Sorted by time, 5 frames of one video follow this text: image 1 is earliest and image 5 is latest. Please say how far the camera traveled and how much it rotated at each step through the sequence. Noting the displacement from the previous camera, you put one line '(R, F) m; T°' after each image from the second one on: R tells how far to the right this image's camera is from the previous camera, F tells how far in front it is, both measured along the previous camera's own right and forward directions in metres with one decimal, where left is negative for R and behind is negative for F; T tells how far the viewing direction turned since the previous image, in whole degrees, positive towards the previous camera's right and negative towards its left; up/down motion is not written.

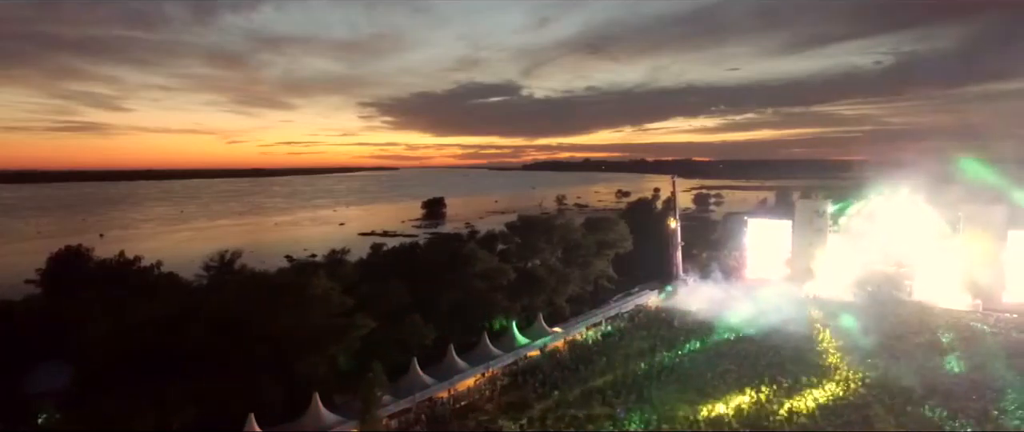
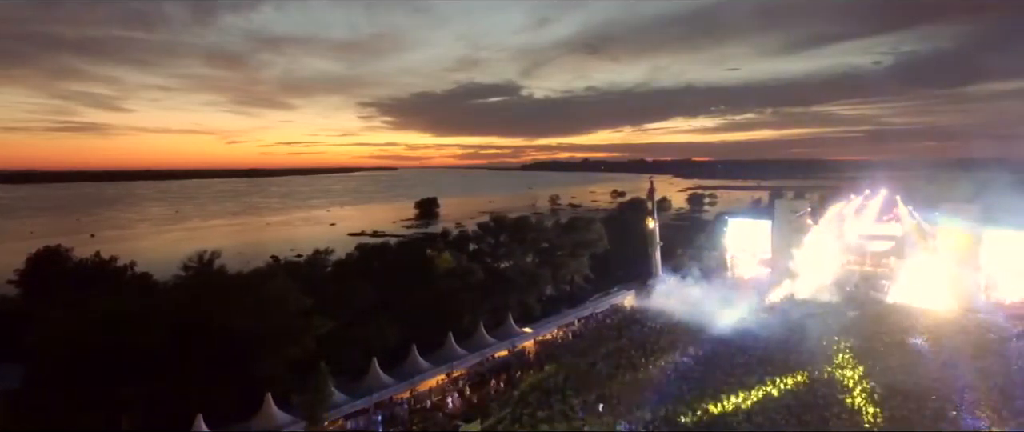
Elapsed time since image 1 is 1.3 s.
(+0.8, 0.0) m; 0°
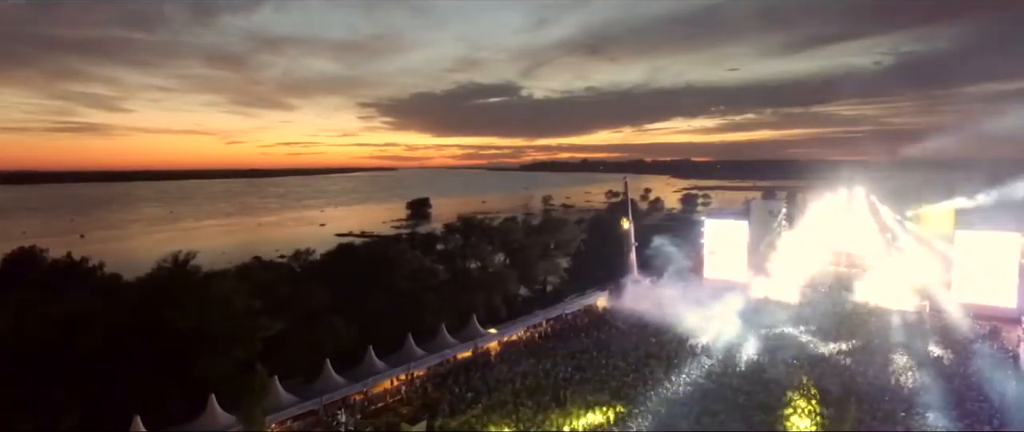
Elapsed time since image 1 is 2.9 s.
(+1.0, 0.0) m; 0°
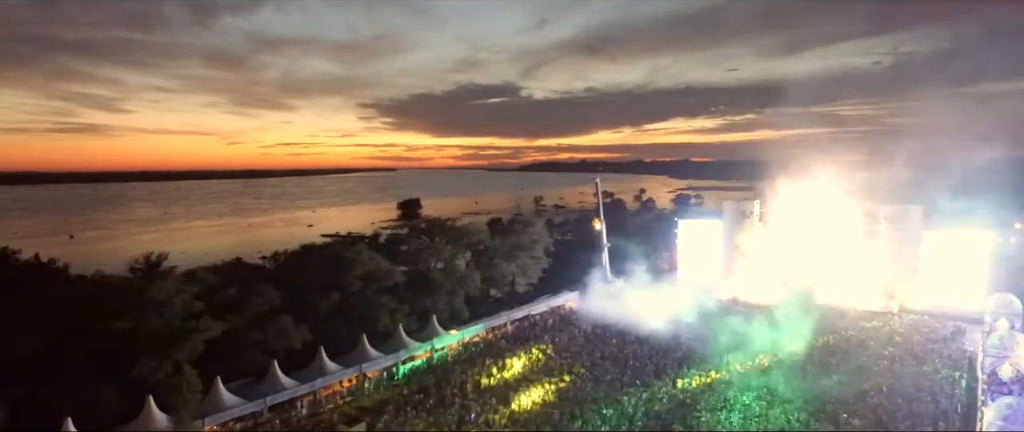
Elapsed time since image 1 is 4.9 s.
(+1.1, 0.0) m; 0°
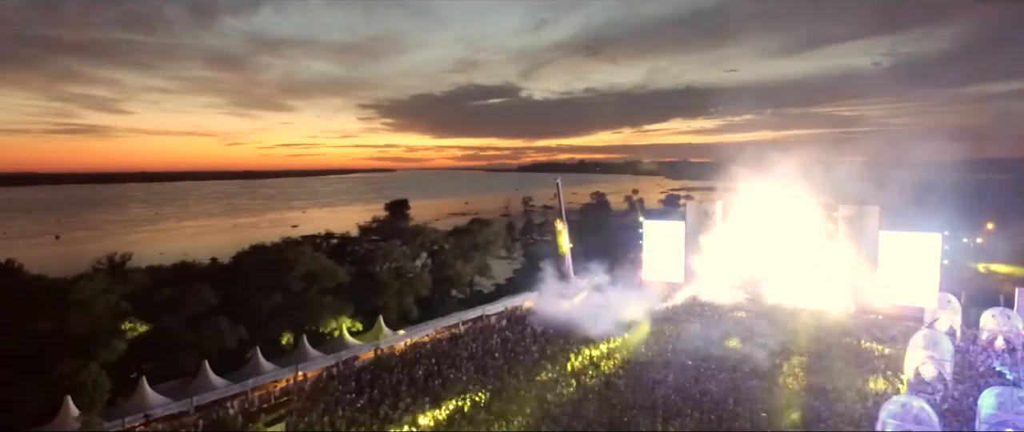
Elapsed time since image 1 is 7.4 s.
(+1.5, 0.0) m; 0°
